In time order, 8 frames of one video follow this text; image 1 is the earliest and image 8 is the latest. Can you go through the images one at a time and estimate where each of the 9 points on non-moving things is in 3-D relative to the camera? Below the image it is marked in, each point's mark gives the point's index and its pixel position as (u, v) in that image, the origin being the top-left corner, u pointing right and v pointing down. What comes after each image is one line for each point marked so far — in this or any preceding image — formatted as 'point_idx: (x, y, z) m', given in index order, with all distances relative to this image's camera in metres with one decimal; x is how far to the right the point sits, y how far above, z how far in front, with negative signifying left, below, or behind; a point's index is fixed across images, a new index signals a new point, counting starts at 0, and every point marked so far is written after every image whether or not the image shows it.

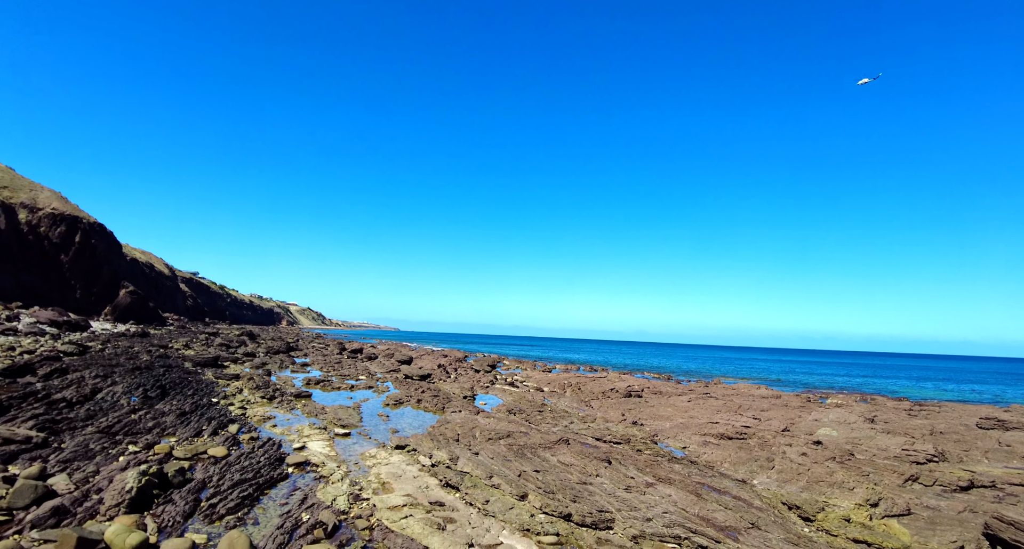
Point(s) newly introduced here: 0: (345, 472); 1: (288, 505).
0: (-2.7, -3.4, +8.5) m
1: (-3.3, -3.5, +7.4) m
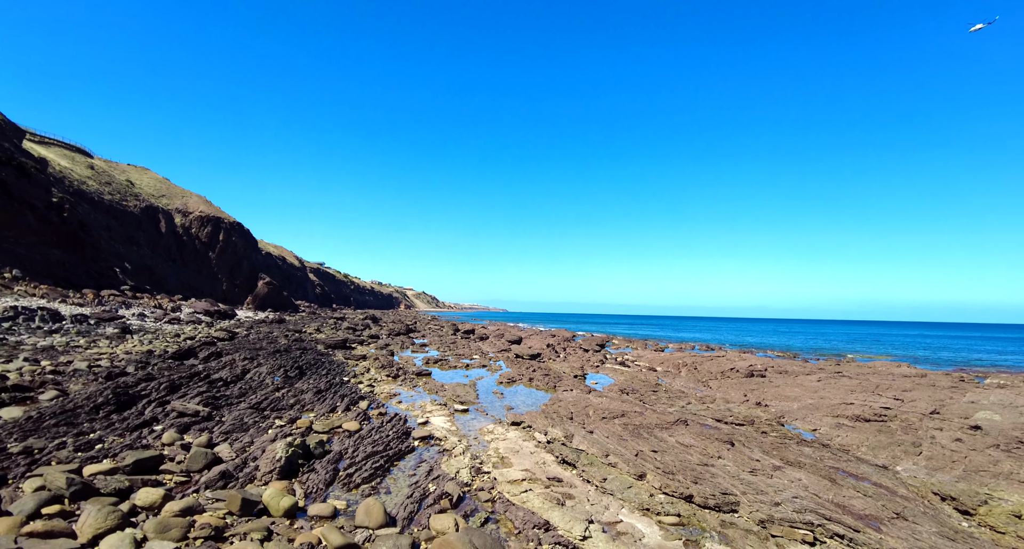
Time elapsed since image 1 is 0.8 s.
0: (-0.7, -3.1, +8.8) m
1: (-1.5, -3.2, +7.9) m
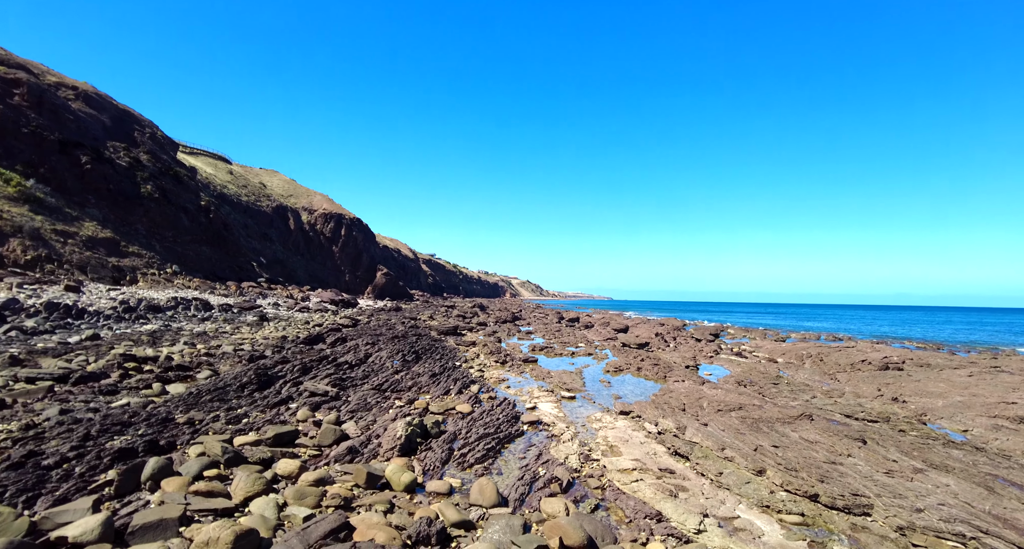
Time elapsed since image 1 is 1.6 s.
0: (+1.1, -2.9, +8.9) m
1: (+0.2, -3.1, +8.0) m
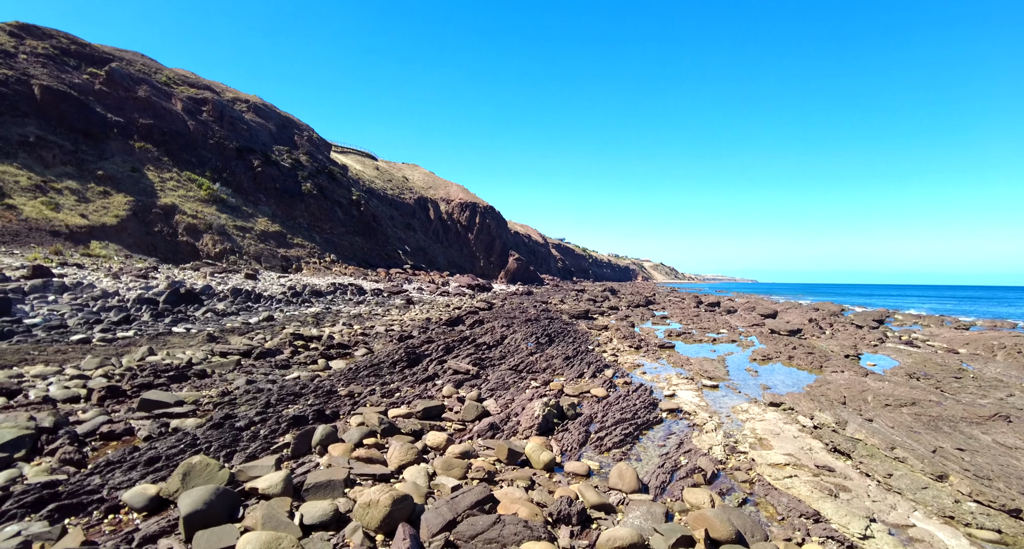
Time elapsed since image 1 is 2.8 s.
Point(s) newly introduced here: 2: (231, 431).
0: (+3.4, -2.6, +8.5) m
1: (+2.4, -2.8, +7.8) m
2: (-4.8, -2.7, +8.3) m
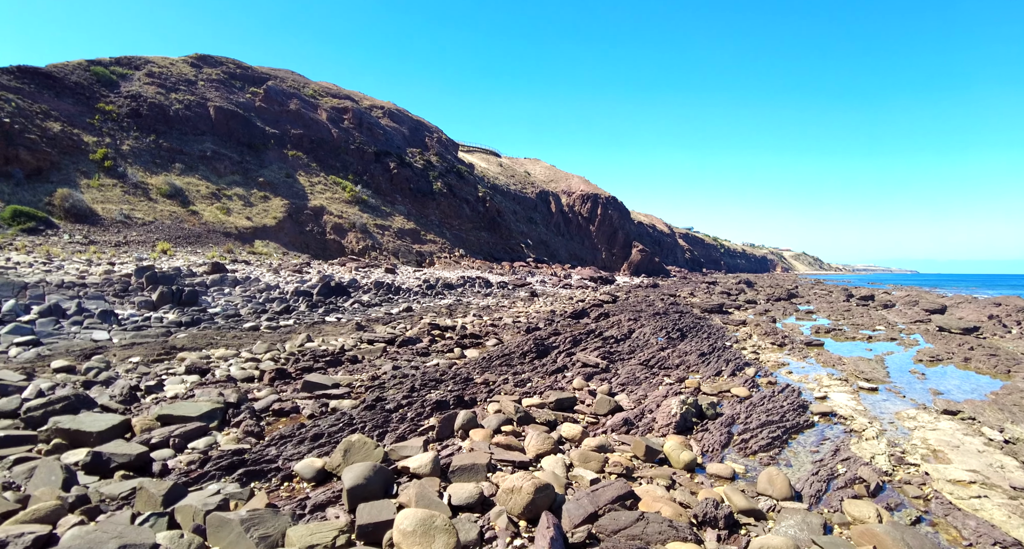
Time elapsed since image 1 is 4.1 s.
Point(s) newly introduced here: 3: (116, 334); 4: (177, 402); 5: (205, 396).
0: (+5.6, -2.5, +7.7) m
1: (+4.5, -2.7, +7.3) m
2: (-2.6, -2.6, +9.1) m
3: (-8.9, -1.3, +11.1) m
4: (-6.2, -2.4, +9.0) m
5: (-5.9, -2.3, +9.3) m
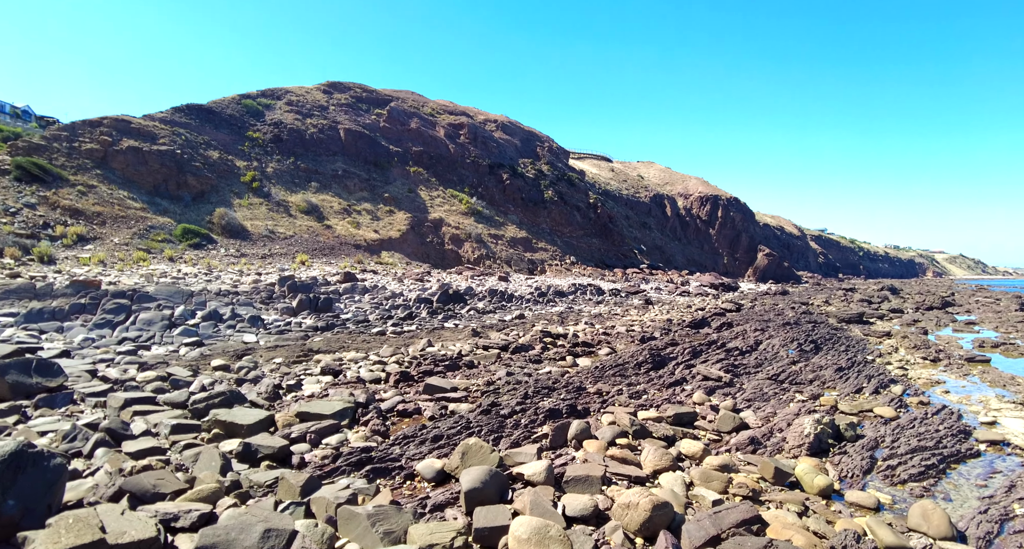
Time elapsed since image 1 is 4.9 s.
0: (+7.4, -2.6, +6.4) m
1: (+6.2, -2.8, +6.2) m
2: (-0.4, -2.8, +9.3) m
3: (-6.3, -1.6, +12.3) m
4: (-4.0, -2.5, +9.8) m
5: (-3.6, -2.5, +10.0) m
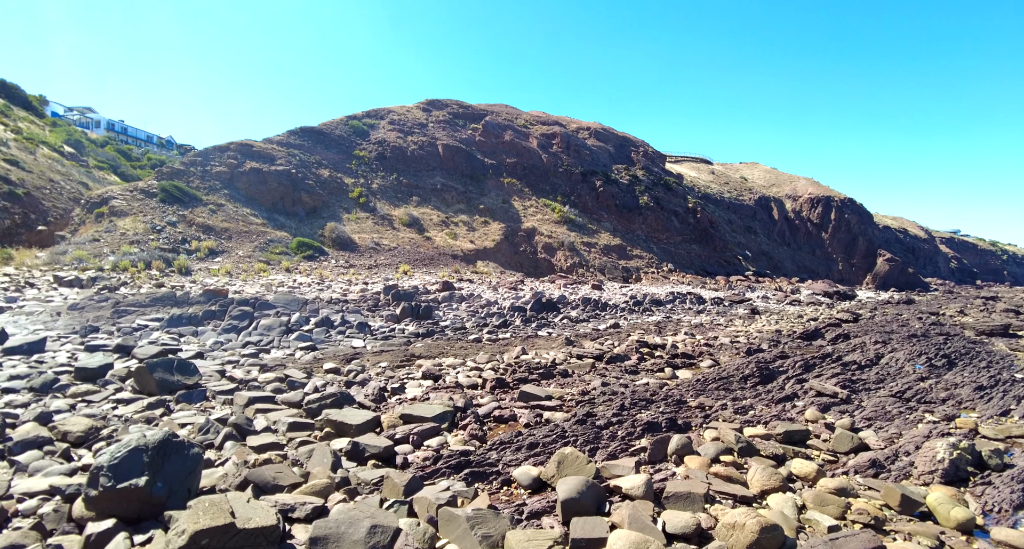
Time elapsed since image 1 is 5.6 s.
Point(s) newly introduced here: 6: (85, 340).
0: (+8.8, -2.7, +5.3) m
1: (+7.6, -2.9, +5.2) m
2: (+1.5, -2.9, +9.2) m
3: (-3.9, -1.8, +13.1) m
4: (-2.0, -2.7, +10.3) m
5: (-1.6, -2.7, +10.4) m
6: (-10.6, -1.6, +12.0) m
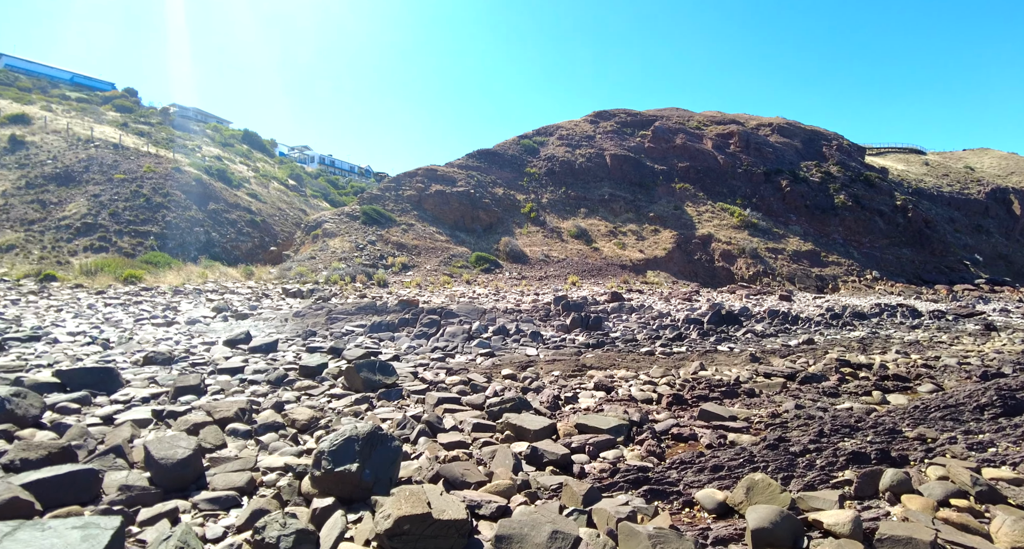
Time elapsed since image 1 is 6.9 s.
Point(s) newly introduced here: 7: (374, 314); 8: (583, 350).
0: (+10.9, -2.8, +2.7) m
1: (+9.7, -3.0, +3.0) m
2: (+4.9, -3.2, +8.4) m
3: (+0.7, -2.1, +13.6) m
4: (+1.8, -3.0, +10.4) m
5: (+2.2, -2.9, +10.4) m
6: (-6.0, -2.0, +14.2) m
7: (-4.8, -1.3, +16.2) m
8: (+1.9, -2.1, +13.5) m
